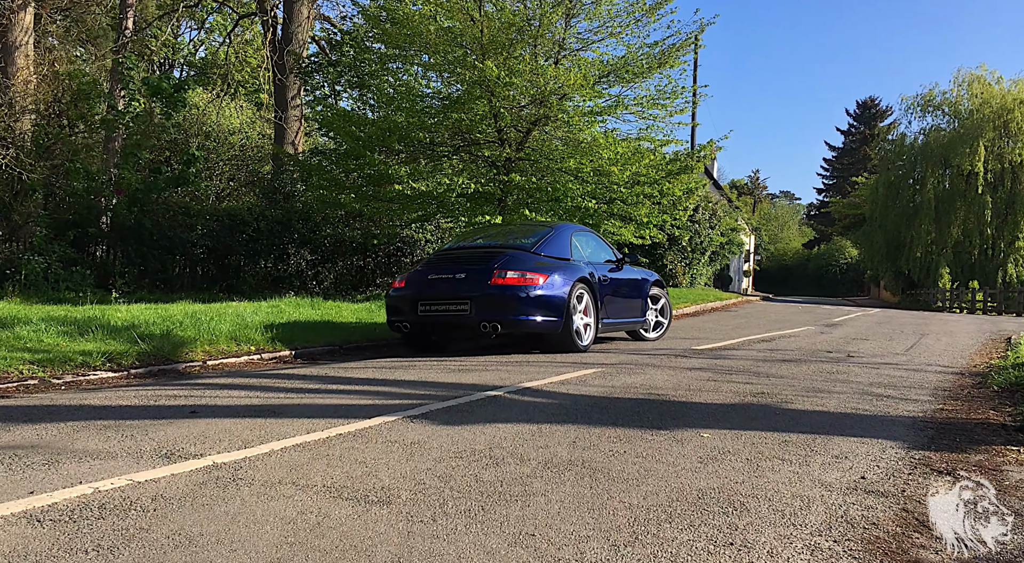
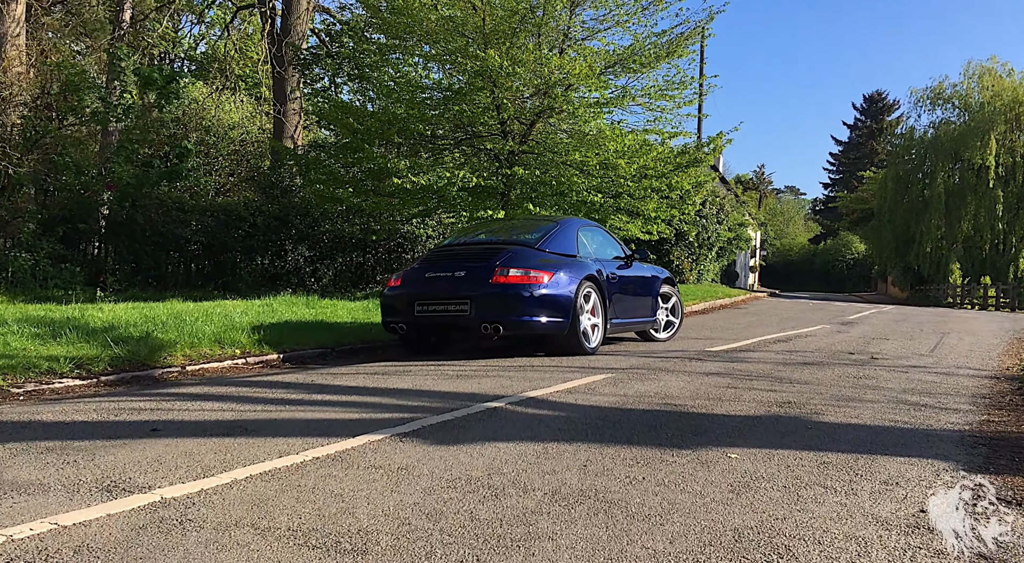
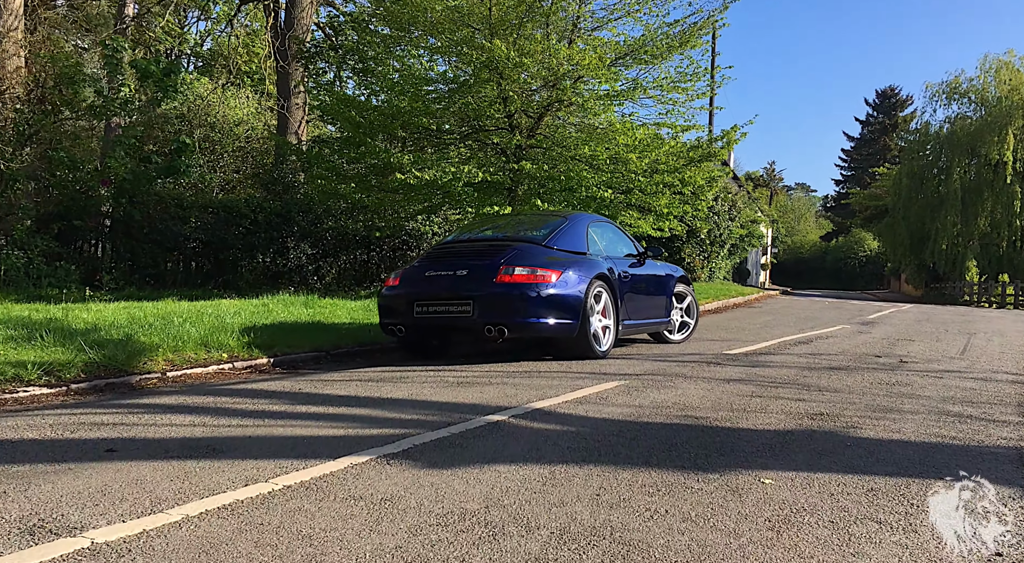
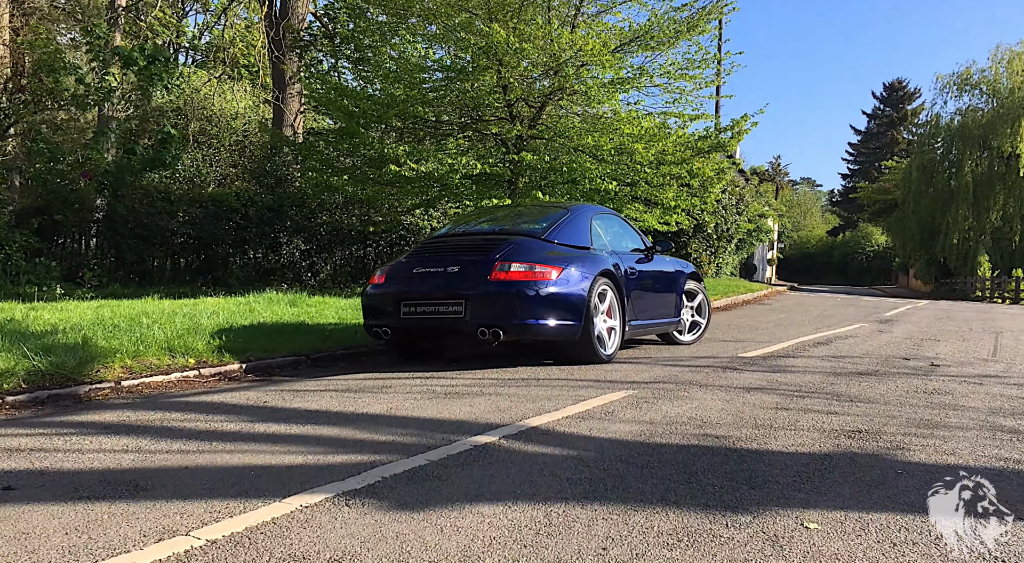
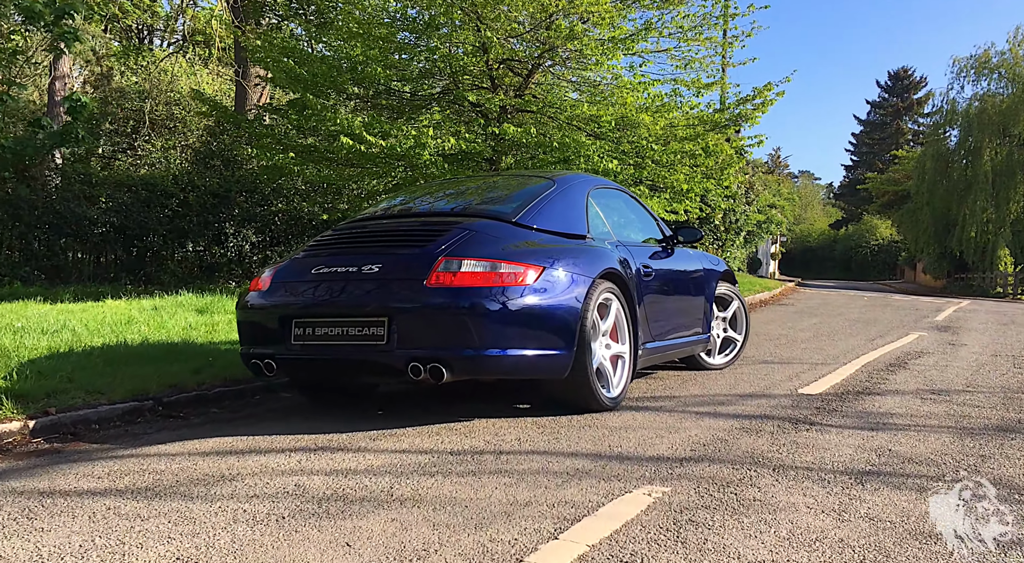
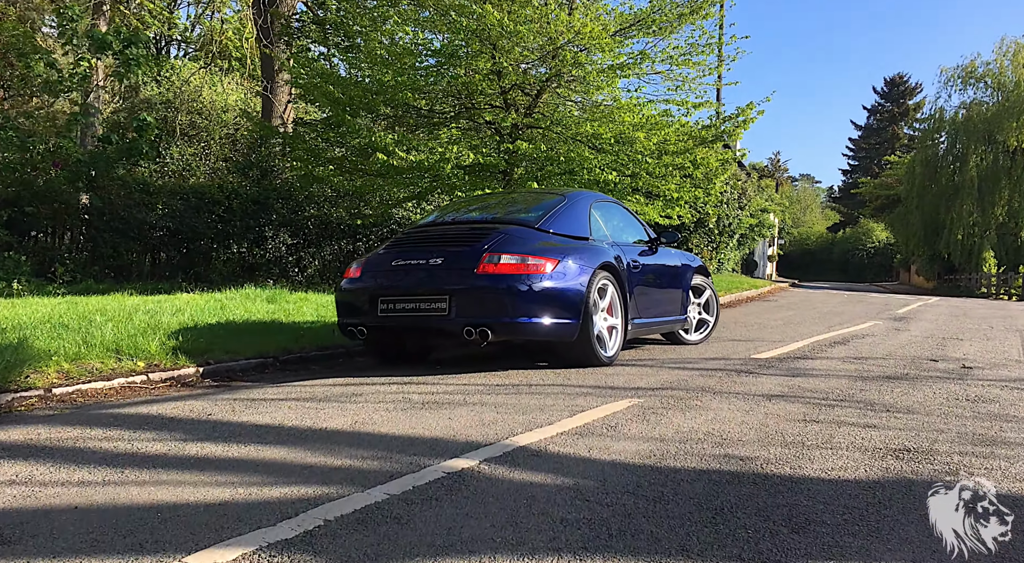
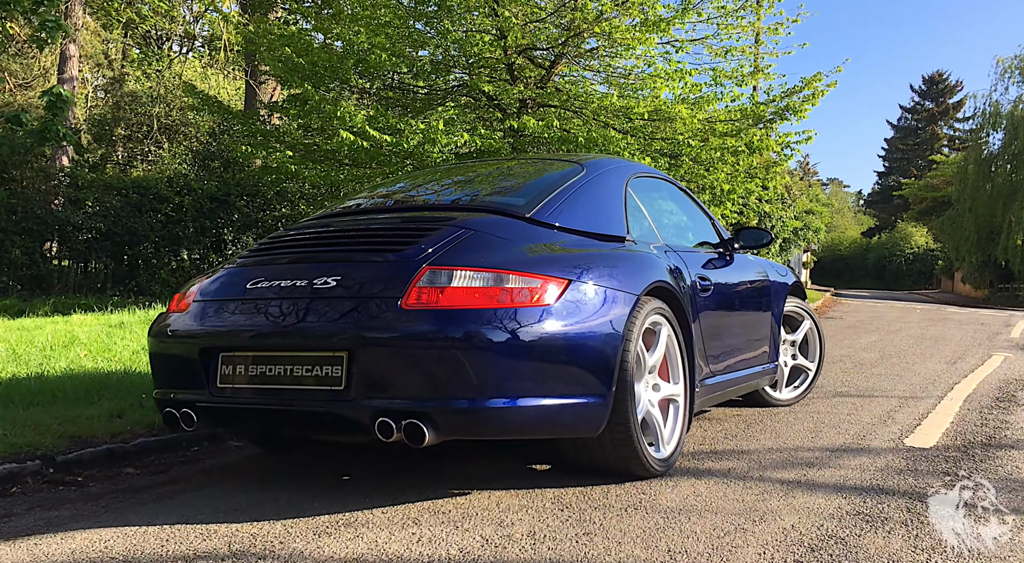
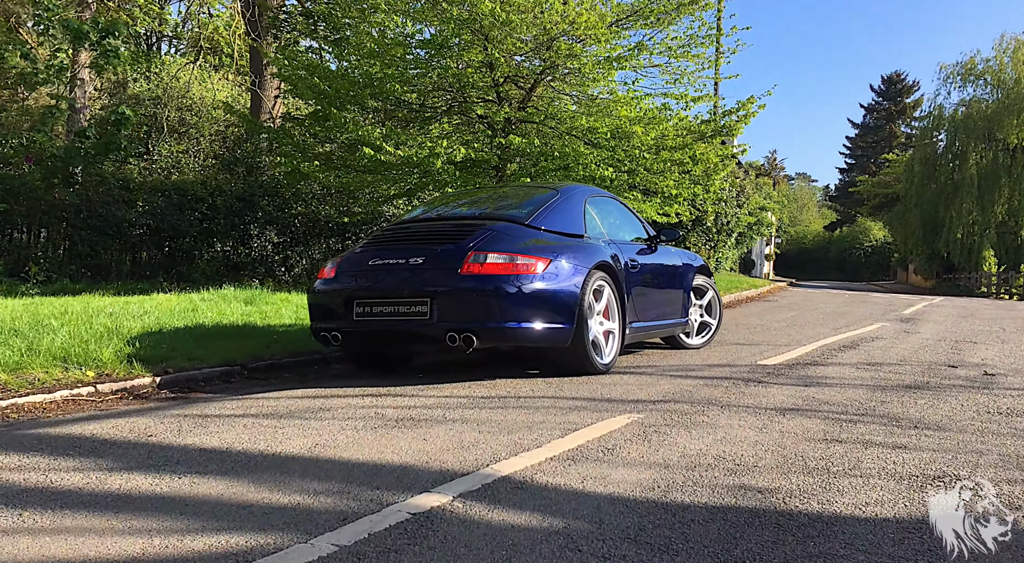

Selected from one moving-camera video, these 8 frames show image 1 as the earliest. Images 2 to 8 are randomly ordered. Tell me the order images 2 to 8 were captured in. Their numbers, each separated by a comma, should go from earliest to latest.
2, 3, 4, 6, 8, 5, 7
